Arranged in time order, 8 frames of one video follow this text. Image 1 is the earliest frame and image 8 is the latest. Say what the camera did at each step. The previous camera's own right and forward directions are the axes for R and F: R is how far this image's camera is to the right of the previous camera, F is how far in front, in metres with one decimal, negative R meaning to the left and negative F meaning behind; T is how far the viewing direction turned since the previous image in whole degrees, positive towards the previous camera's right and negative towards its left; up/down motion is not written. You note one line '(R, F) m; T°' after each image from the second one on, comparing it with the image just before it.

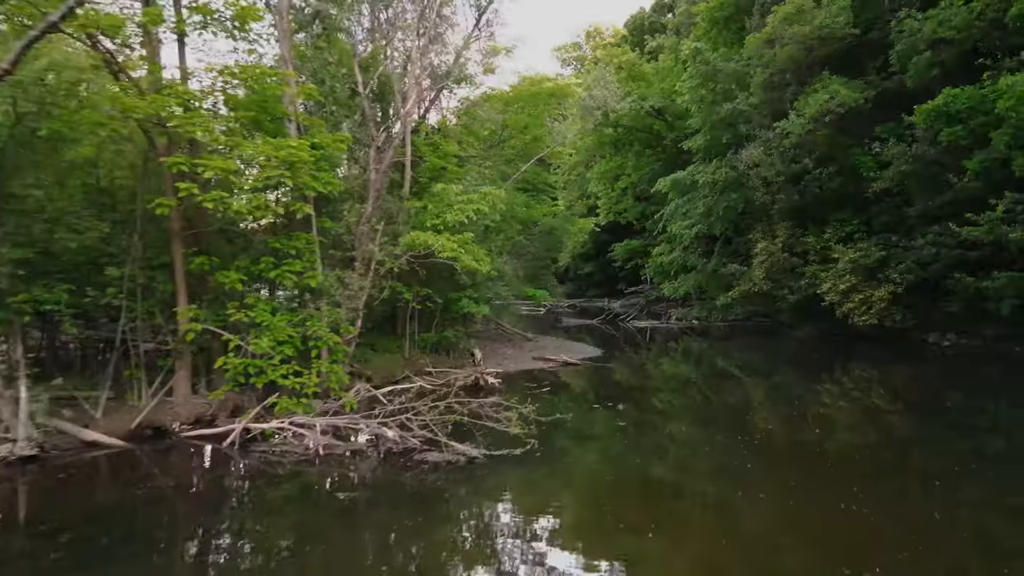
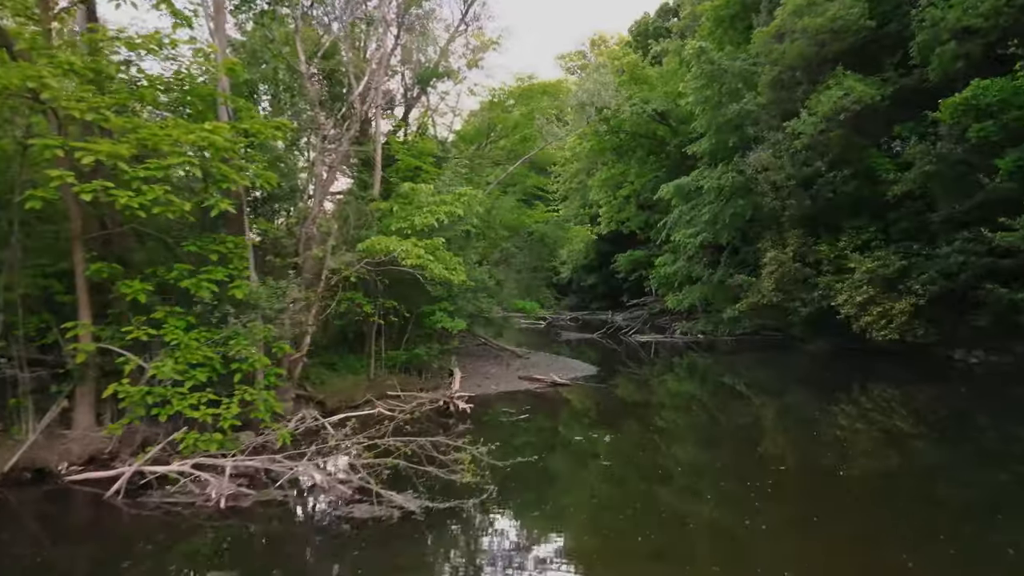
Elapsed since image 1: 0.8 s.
(+0.4, +1.3) m; -1°
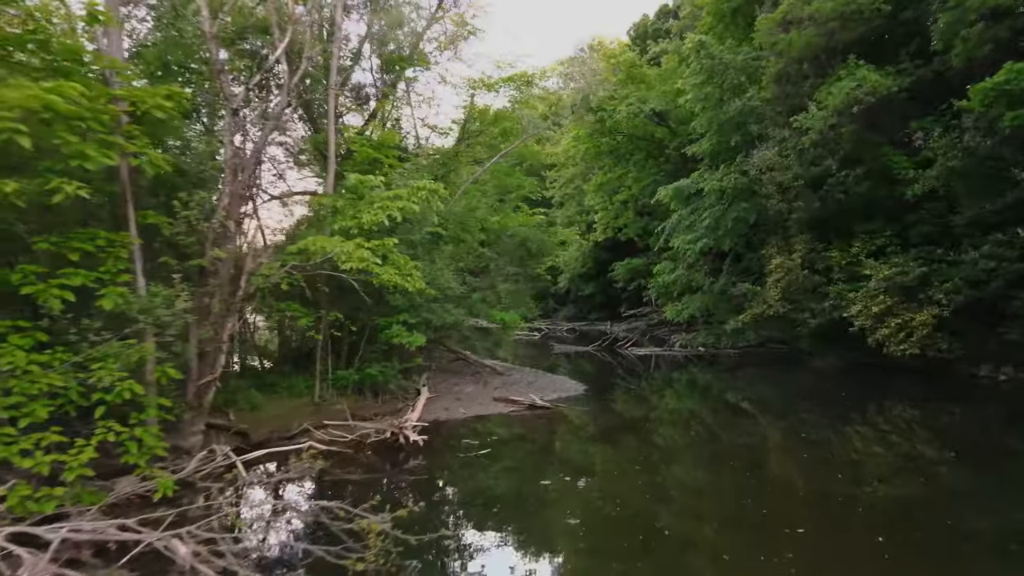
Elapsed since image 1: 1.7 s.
(+0.4, +1.4) m; 0°
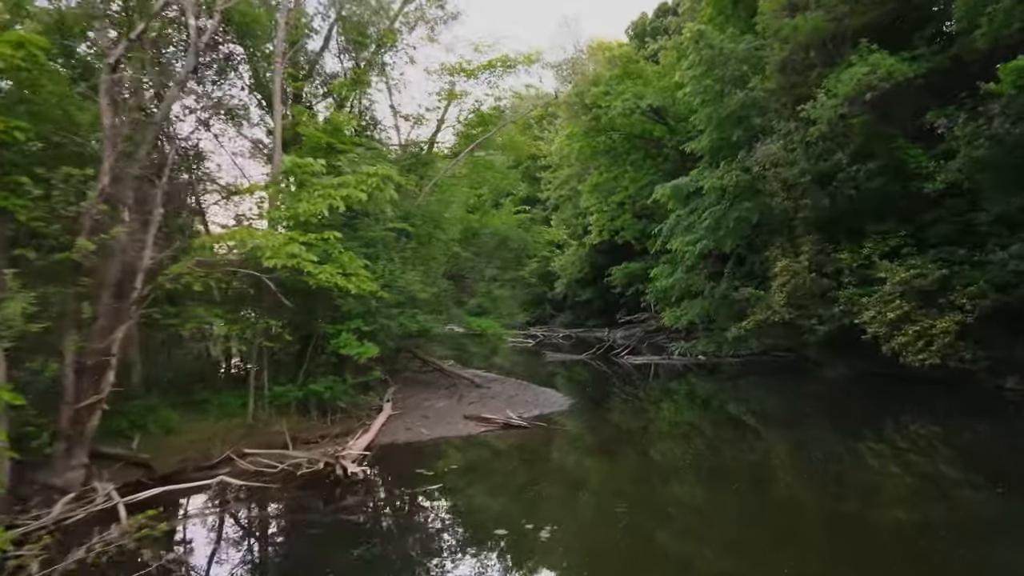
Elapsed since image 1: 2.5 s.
(+0.4, +1.3) m; 0°
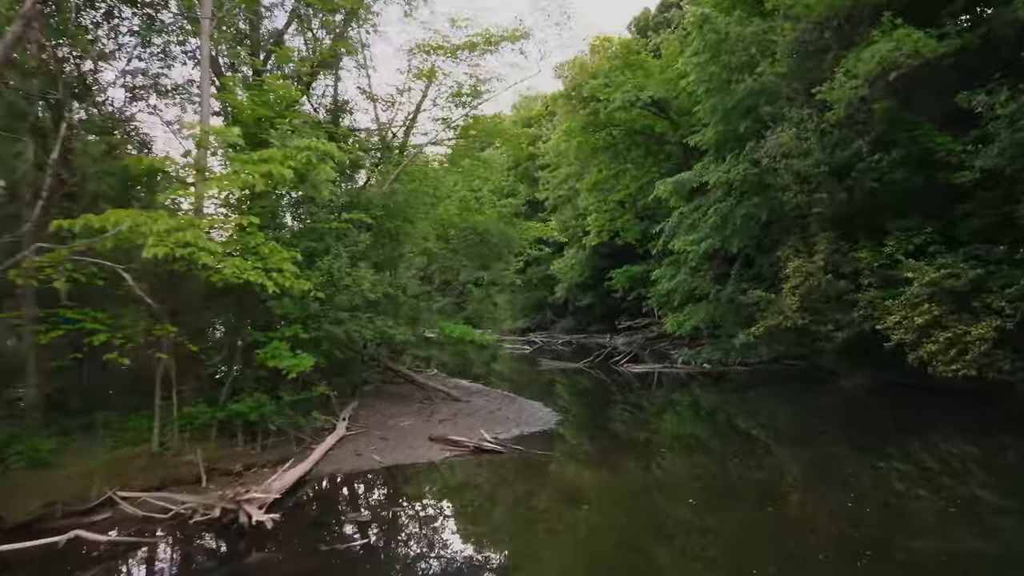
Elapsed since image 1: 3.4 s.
(+0.4, +1.4) m; 0°
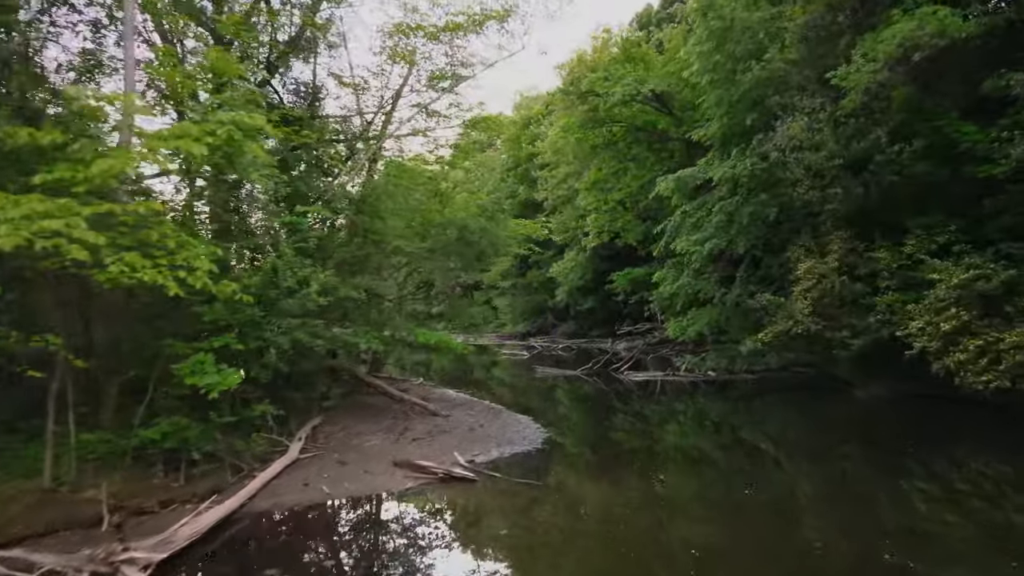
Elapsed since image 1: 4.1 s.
(+0.3, +1.1) m; 0°
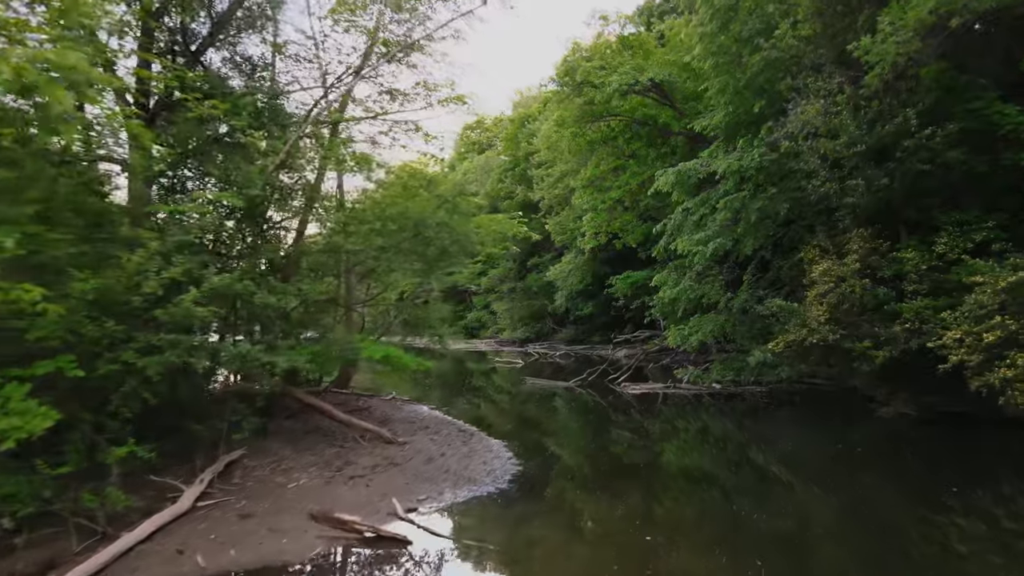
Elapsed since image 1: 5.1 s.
(+0.5, +1.5) m; 0°
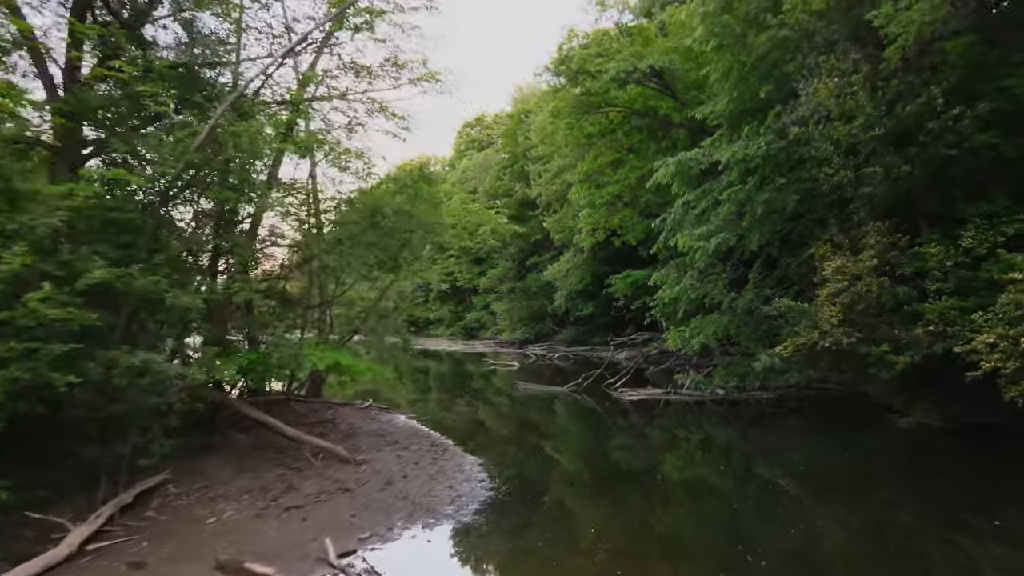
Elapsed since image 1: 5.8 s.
(+0.3, +1.1) m; 0°
